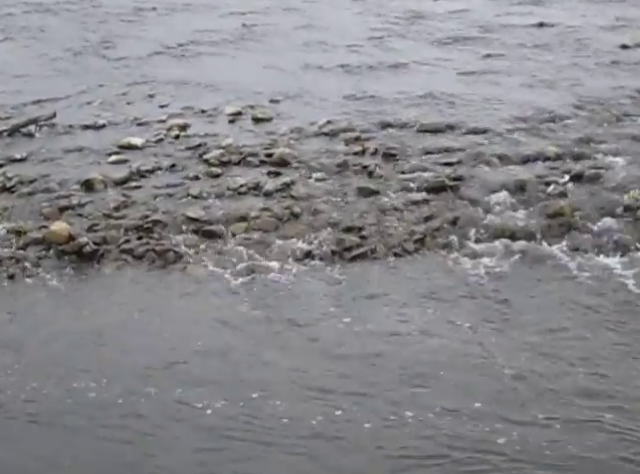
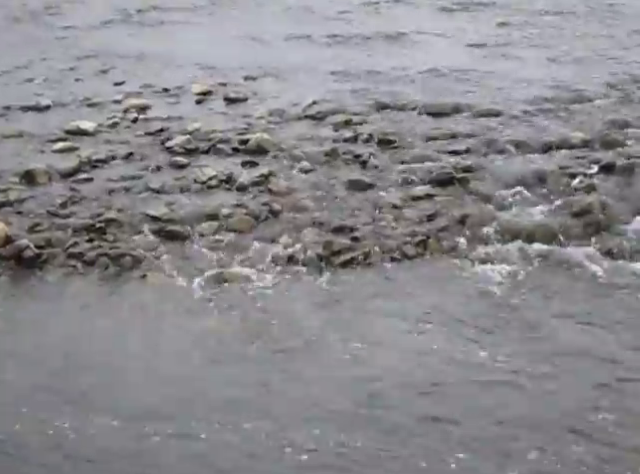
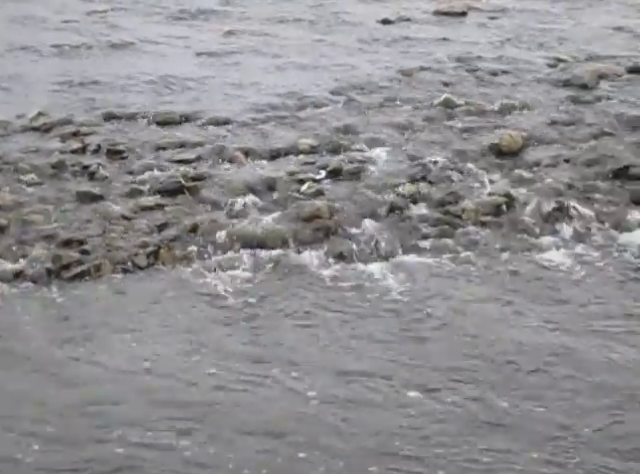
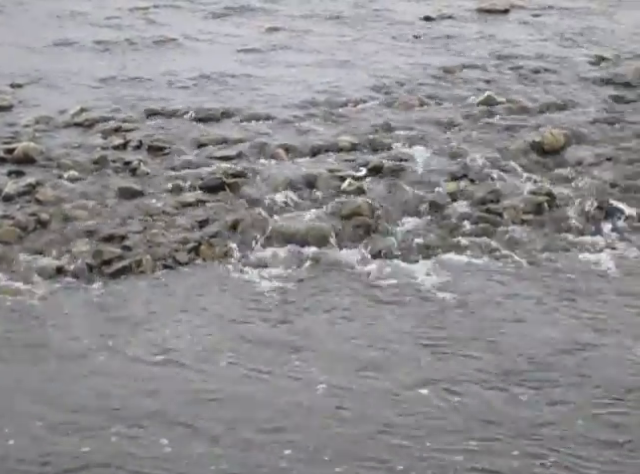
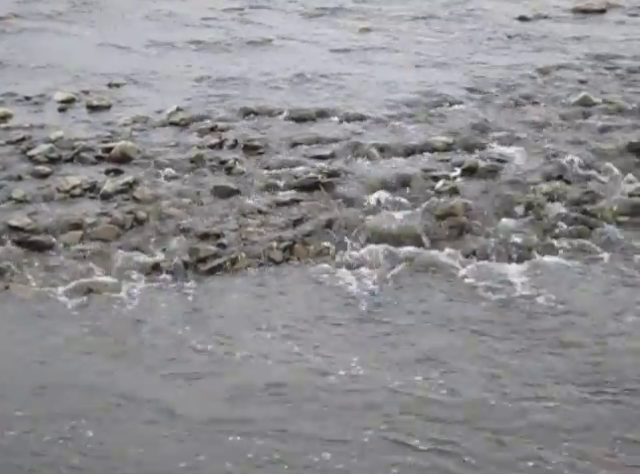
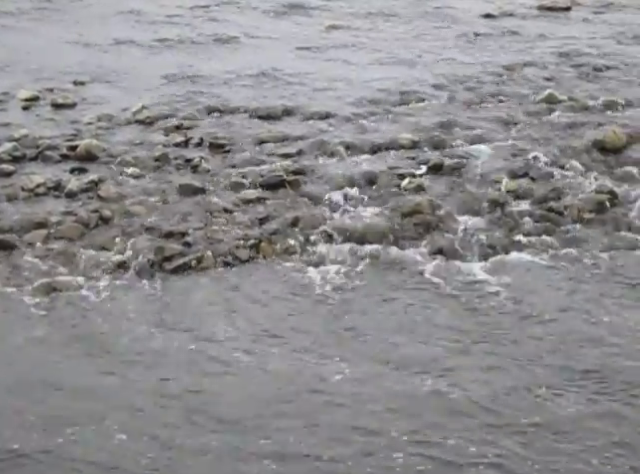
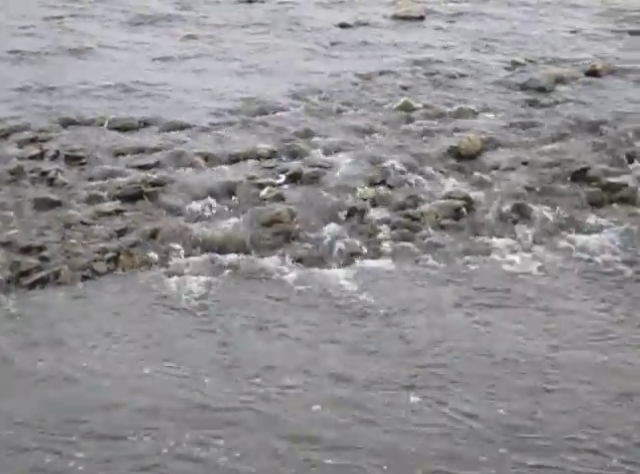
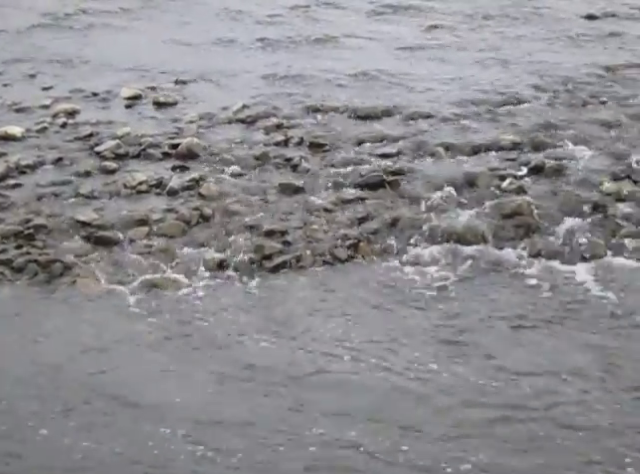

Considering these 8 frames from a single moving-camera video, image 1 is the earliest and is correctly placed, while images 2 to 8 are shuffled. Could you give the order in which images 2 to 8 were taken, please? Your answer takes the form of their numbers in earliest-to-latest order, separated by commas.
2, 8, 5, 6, 4, 3, 7
